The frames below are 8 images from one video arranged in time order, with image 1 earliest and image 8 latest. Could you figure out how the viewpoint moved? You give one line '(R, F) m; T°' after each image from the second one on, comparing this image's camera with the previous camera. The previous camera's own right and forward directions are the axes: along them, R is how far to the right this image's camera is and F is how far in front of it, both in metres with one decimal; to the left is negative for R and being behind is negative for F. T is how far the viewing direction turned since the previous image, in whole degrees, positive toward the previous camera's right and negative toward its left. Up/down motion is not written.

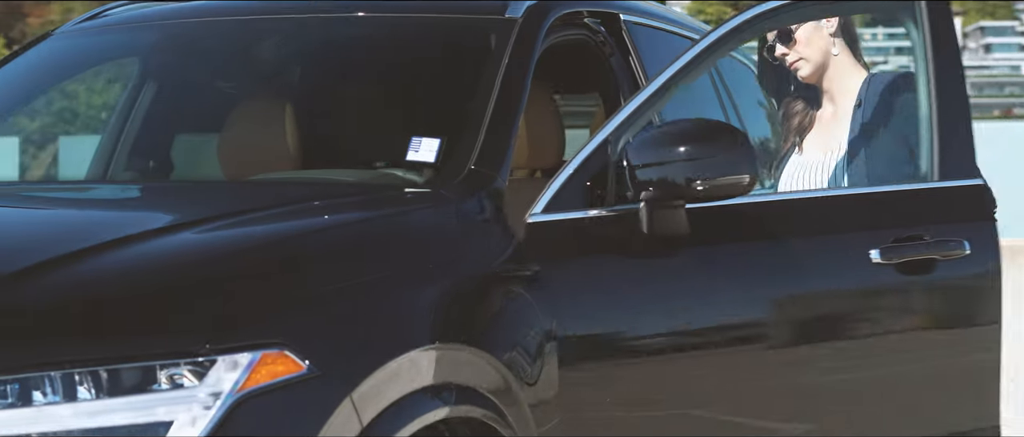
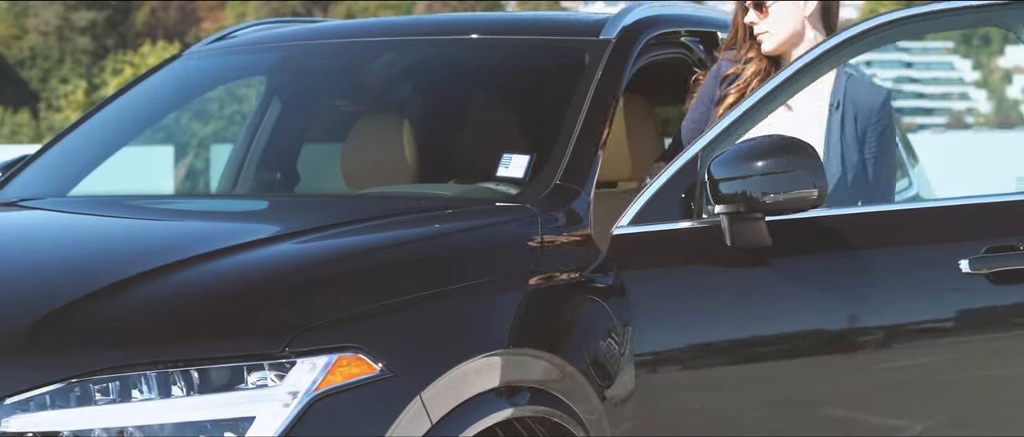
(+0.1, -0.2) m; -5°
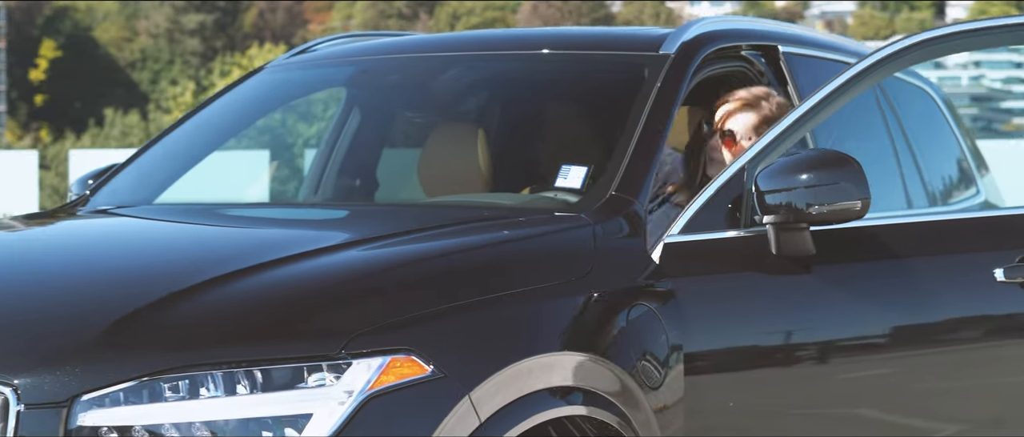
(+0.1, -0.1) m; -3°
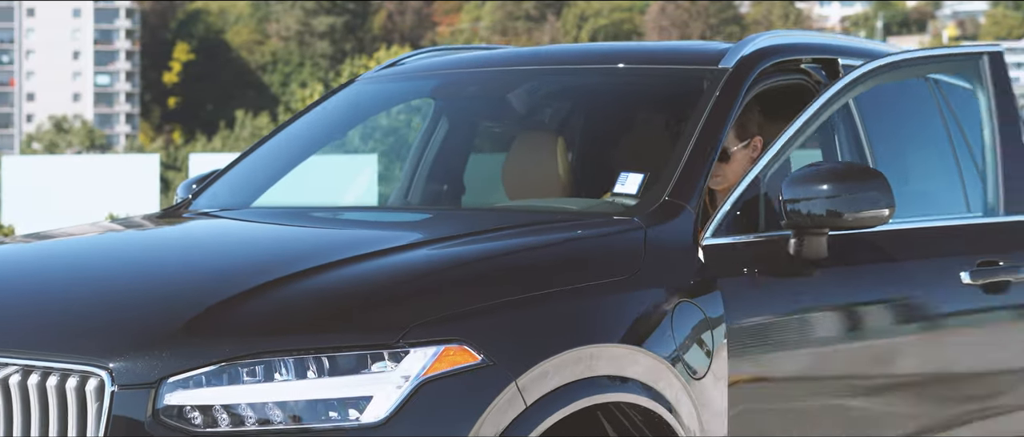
(+0.1, -0.2) m; -4°
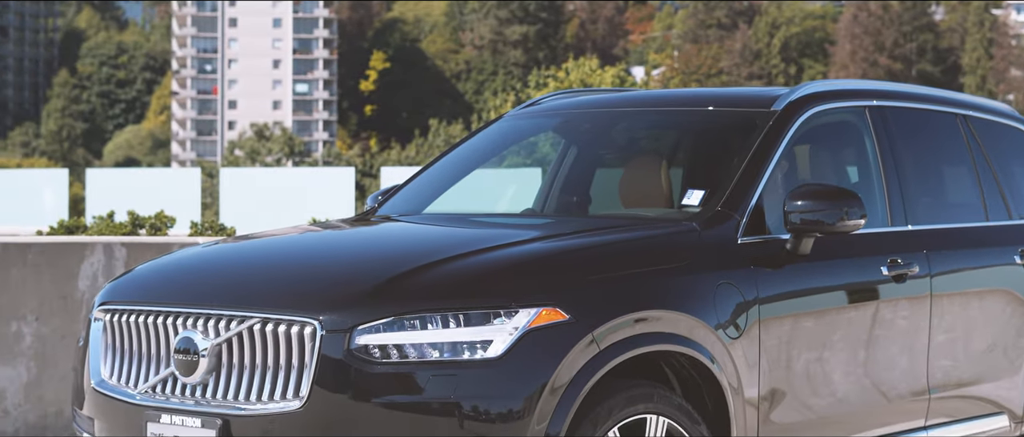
(+0.2, -1.2) m; -6°
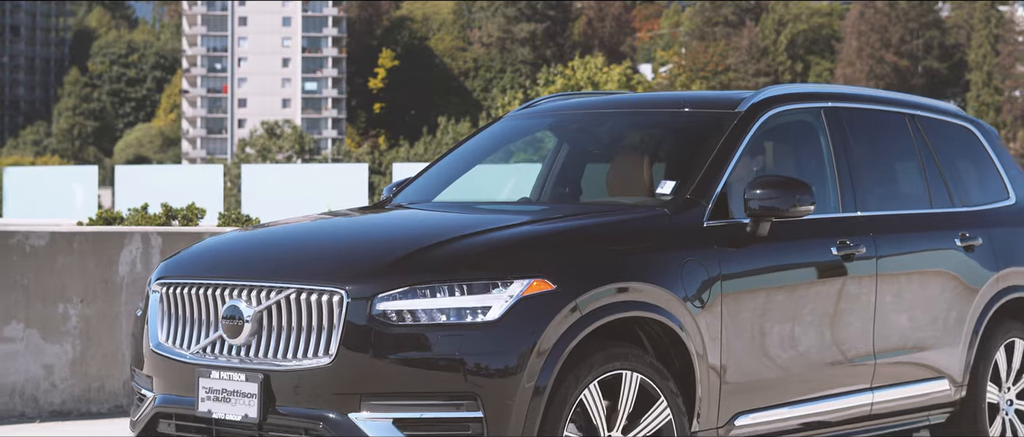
(0.0, -0.7) m; 0°
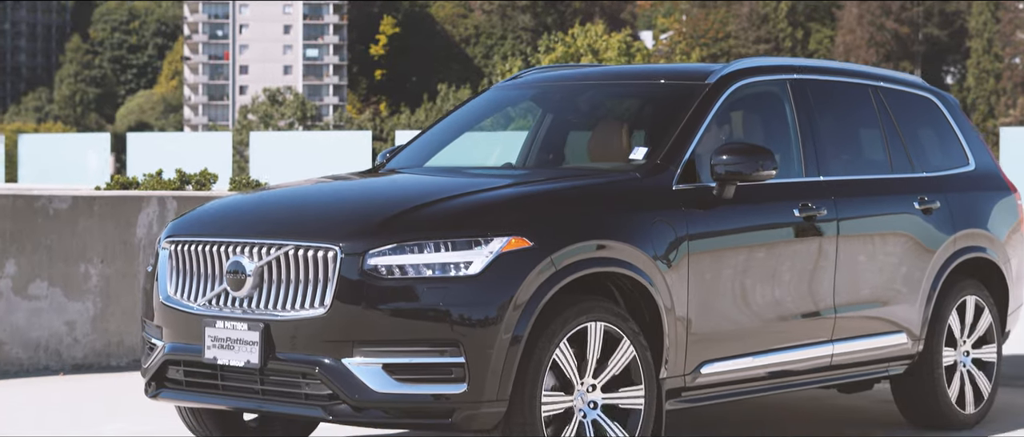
(+0.1, -0.4) m; 0°
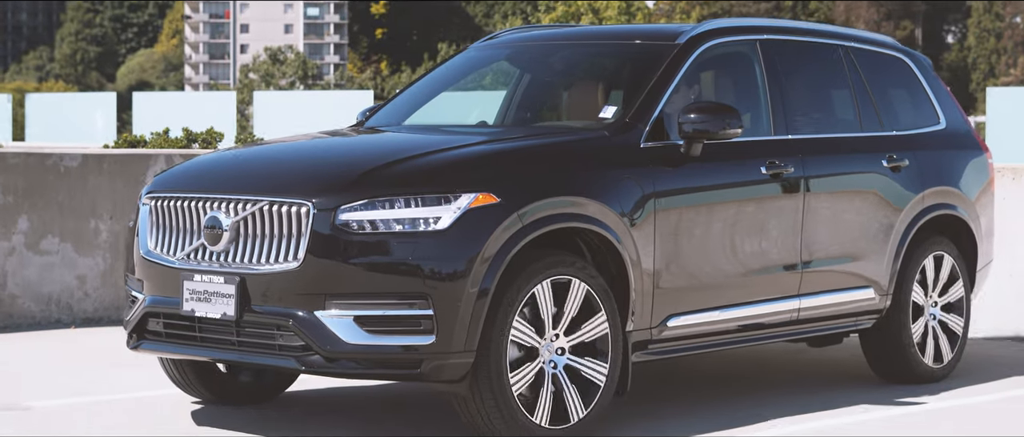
(+0.1, -0.1) m; 0°
